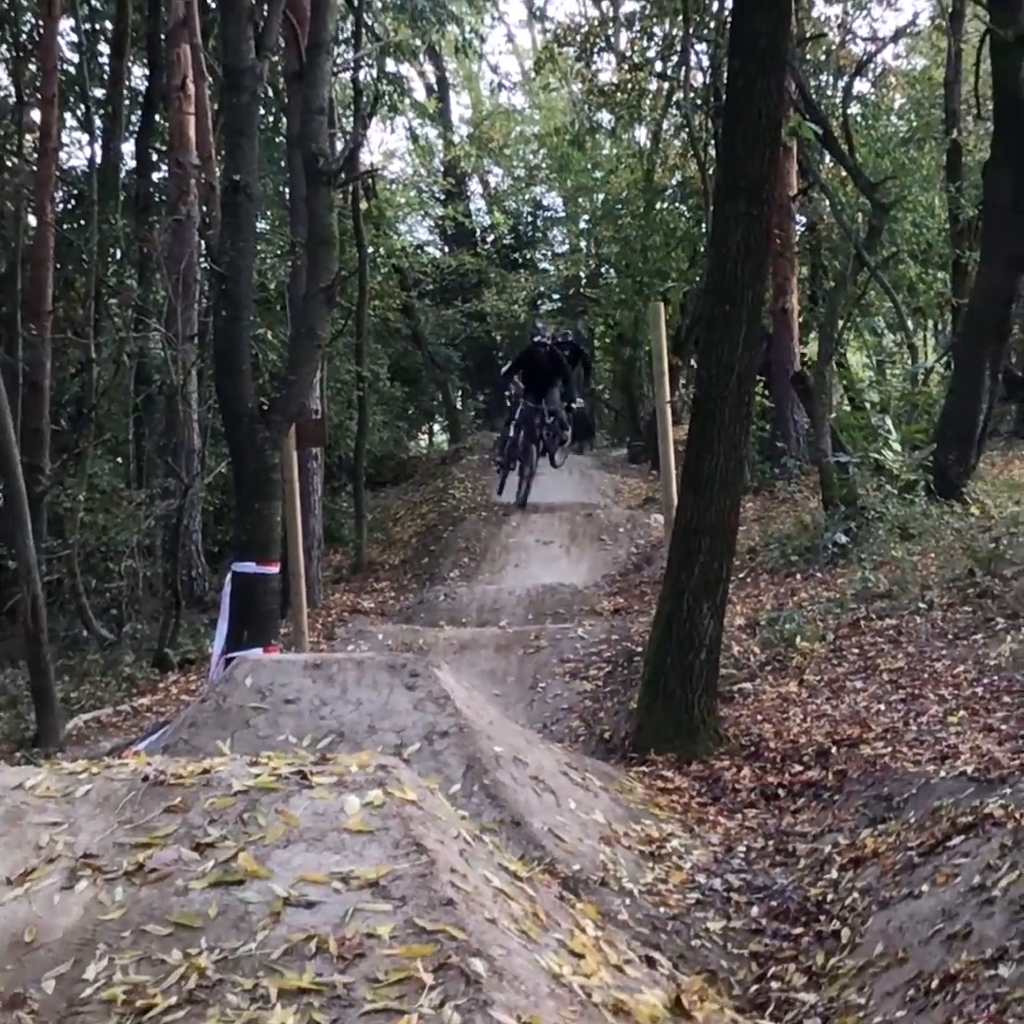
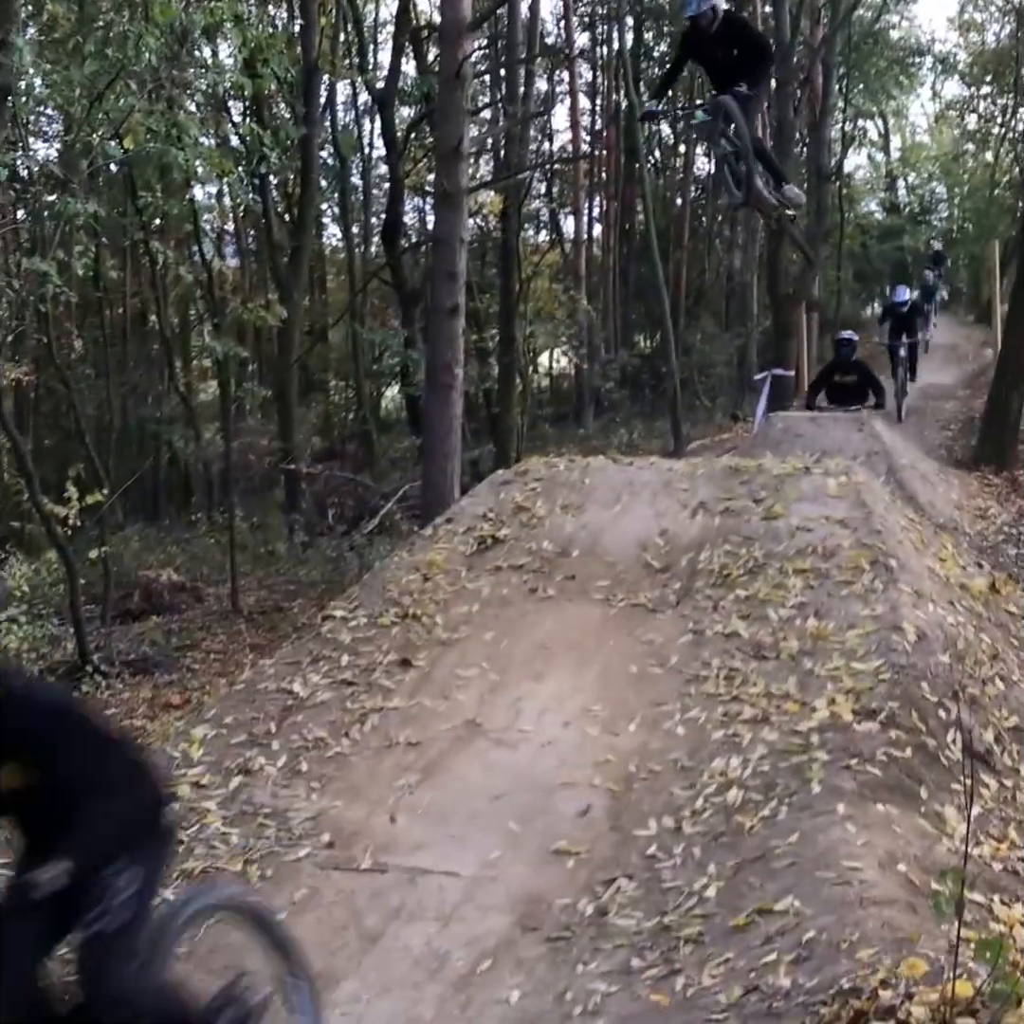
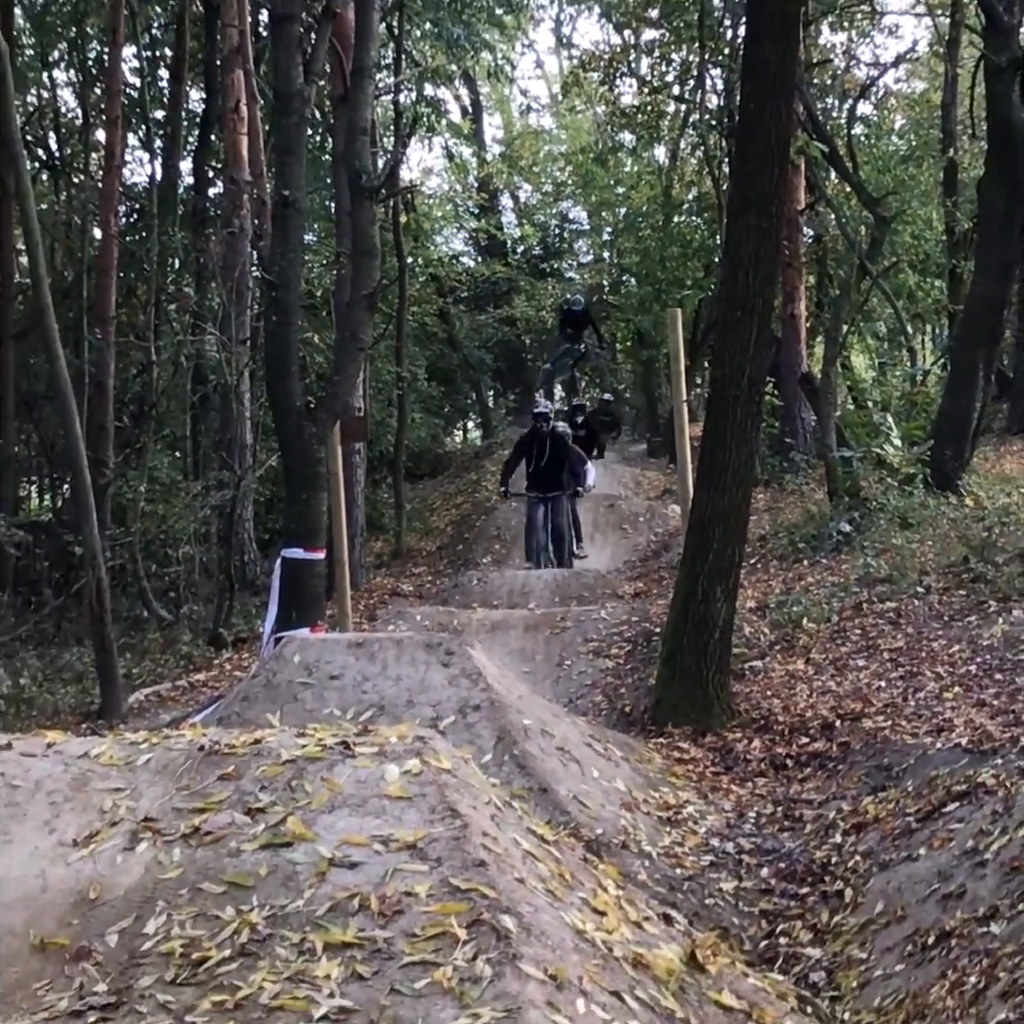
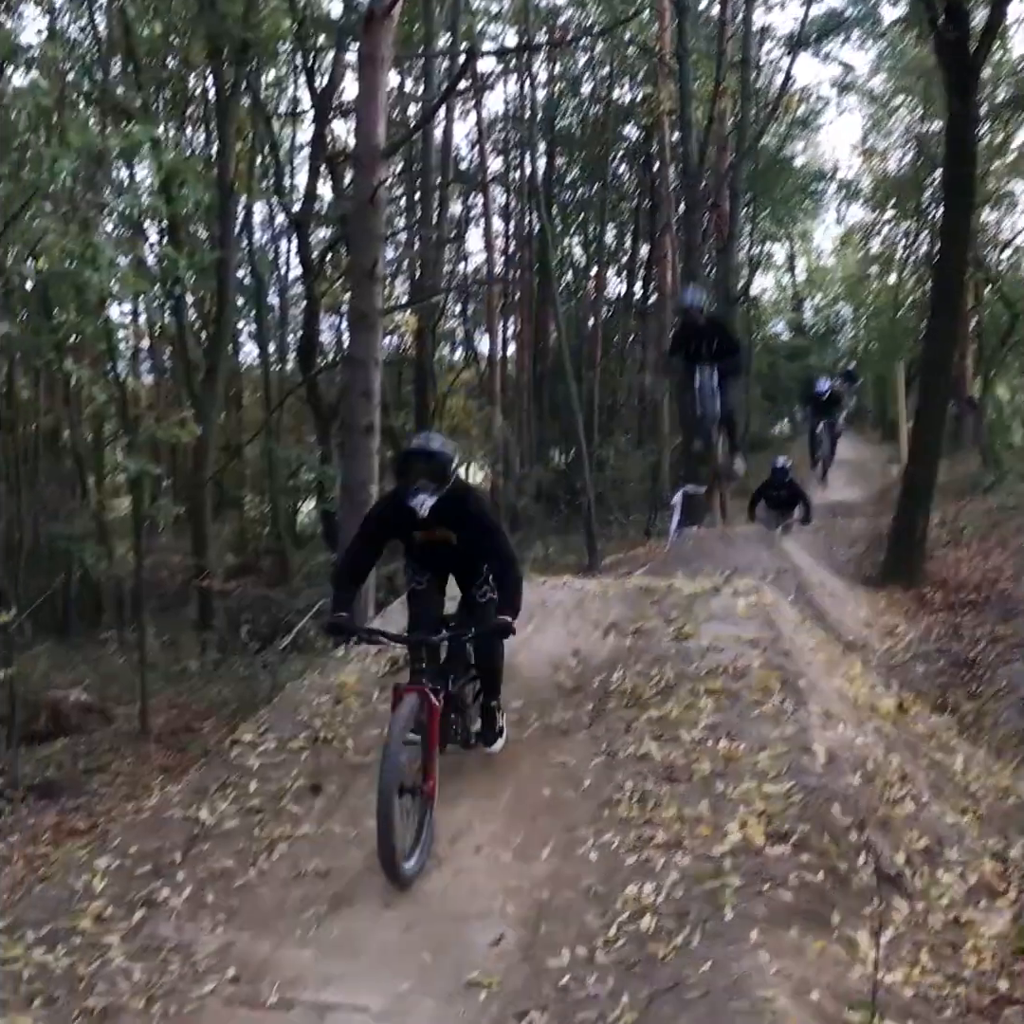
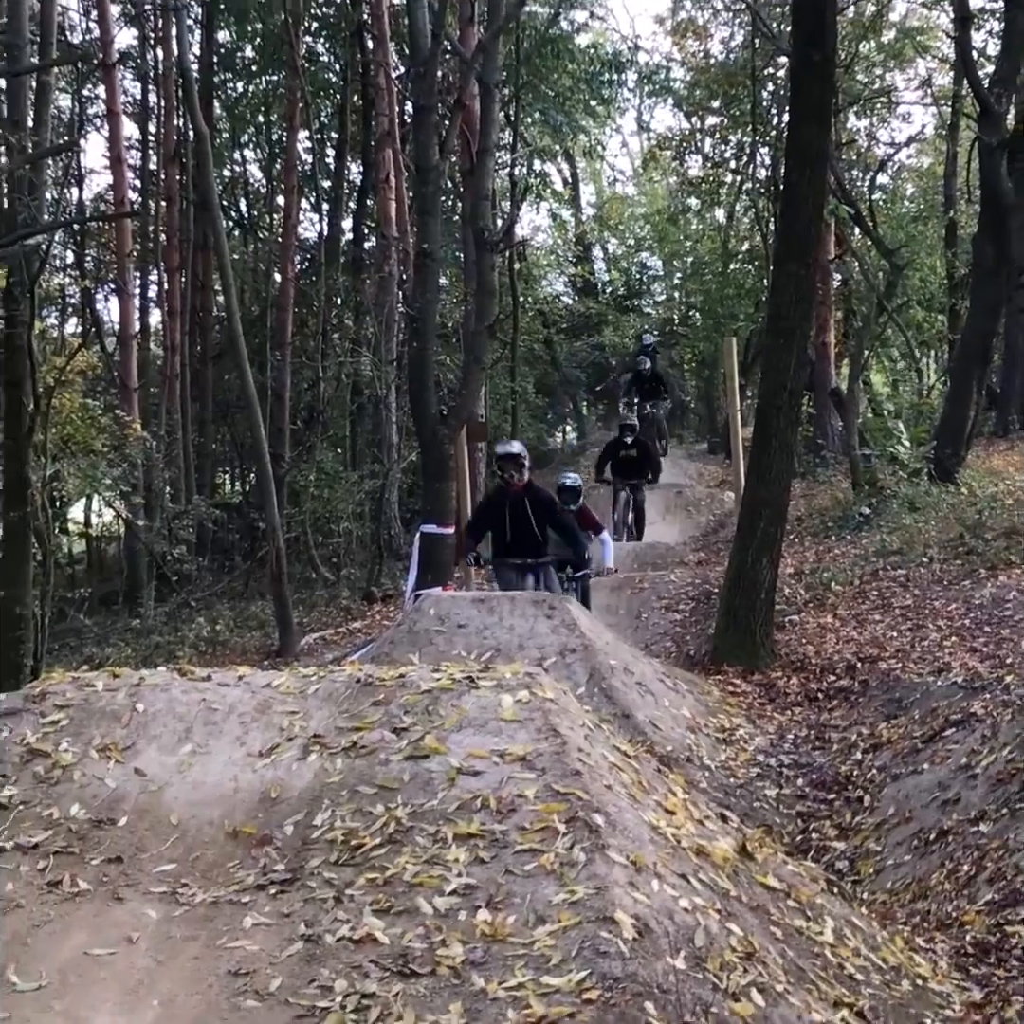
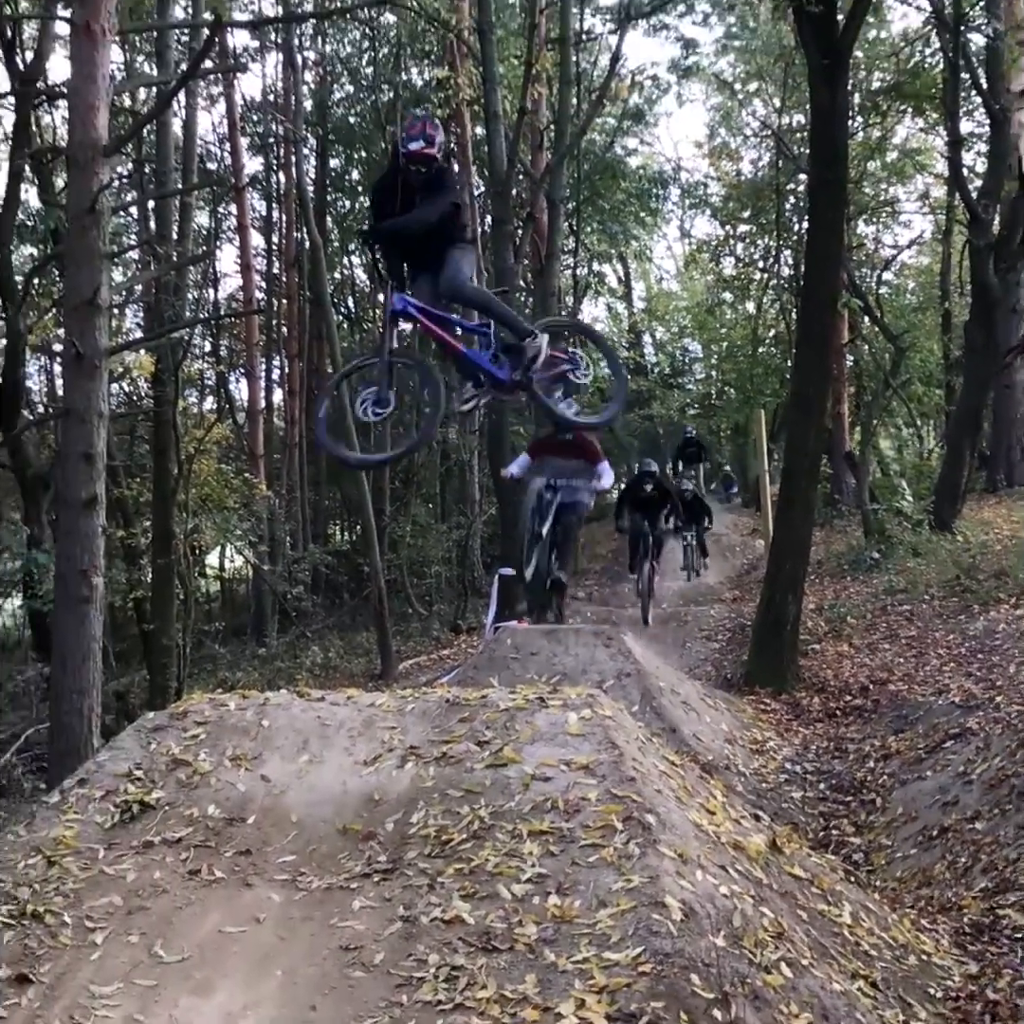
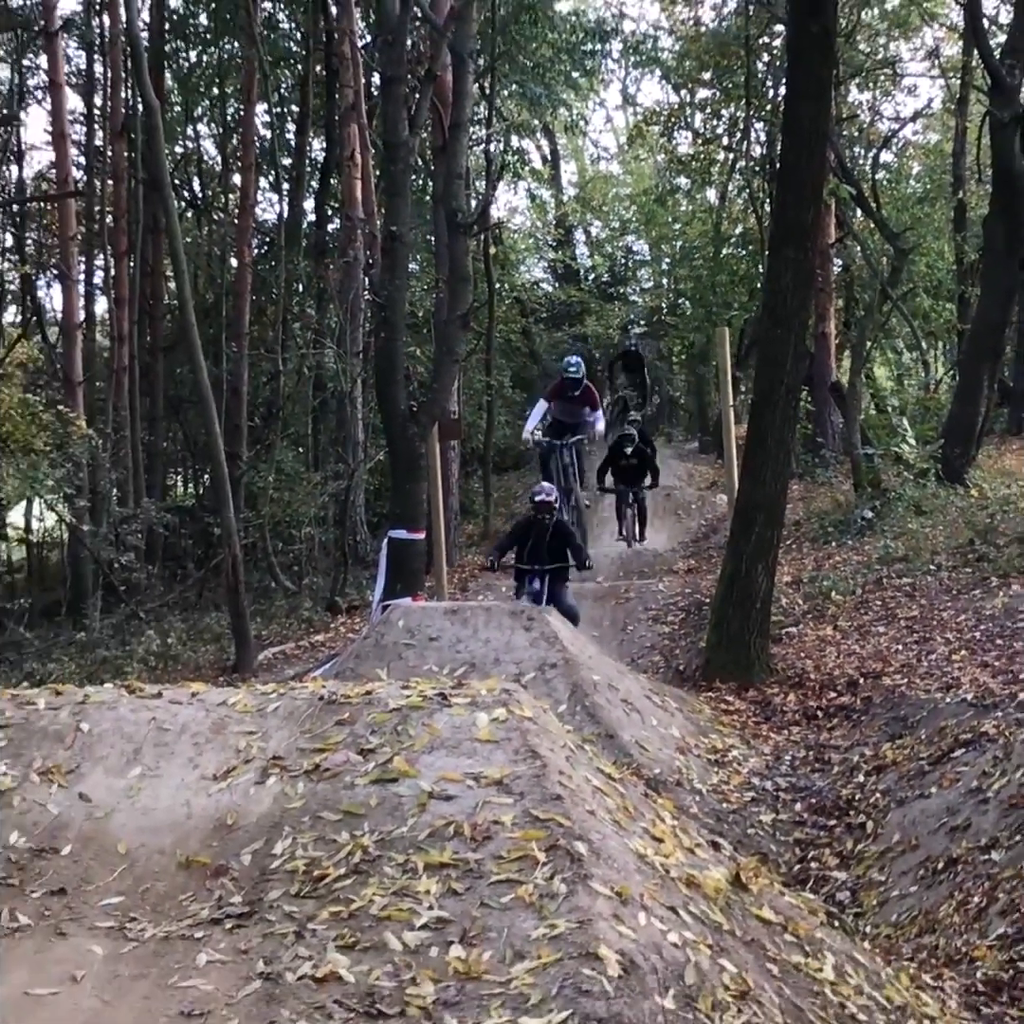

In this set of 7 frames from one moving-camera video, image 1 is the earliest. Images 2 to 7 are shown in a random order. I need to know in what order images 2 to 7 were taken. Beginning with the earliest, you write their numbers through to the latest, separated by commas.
3, 7, 5, 6, 4, 2
